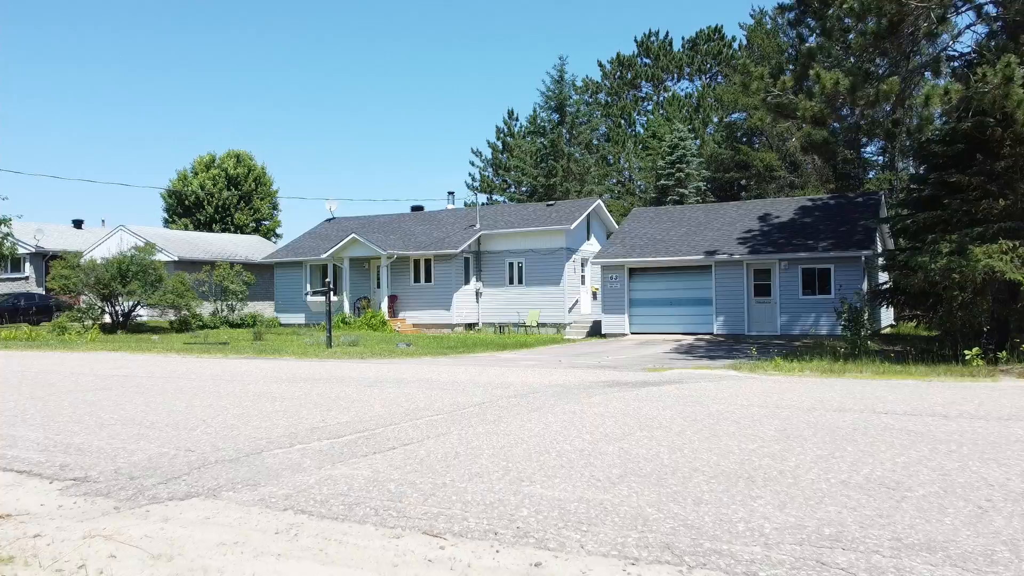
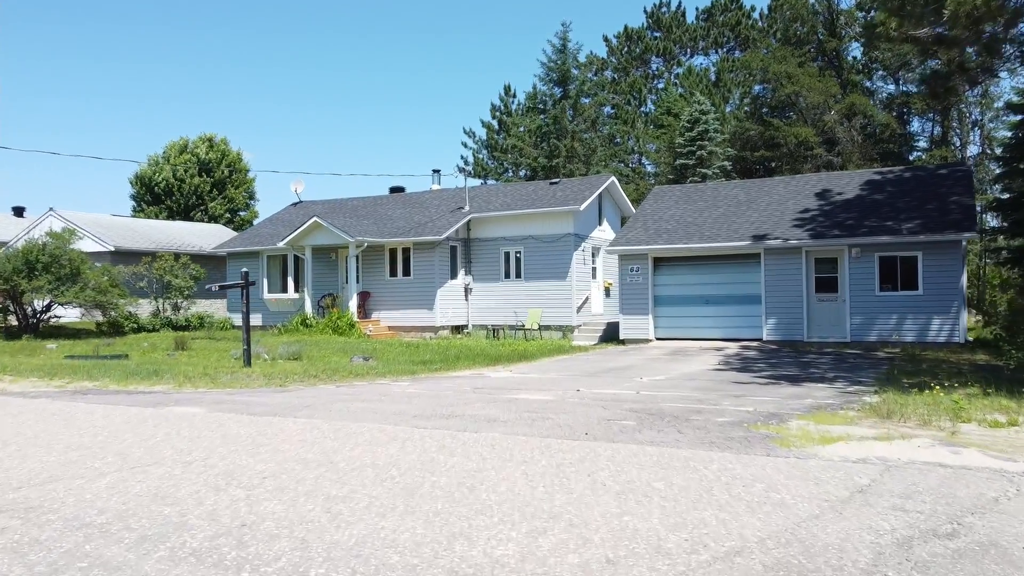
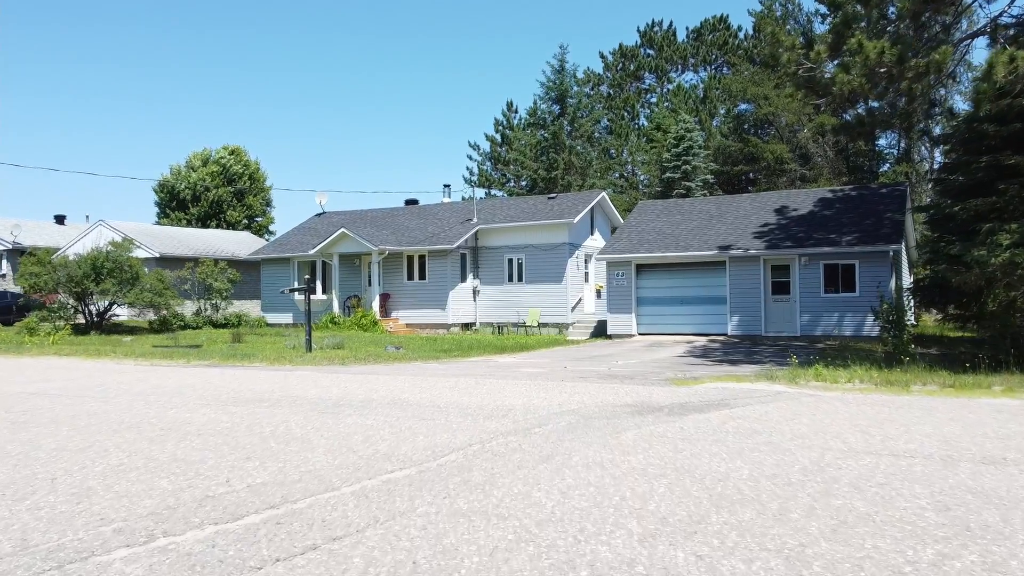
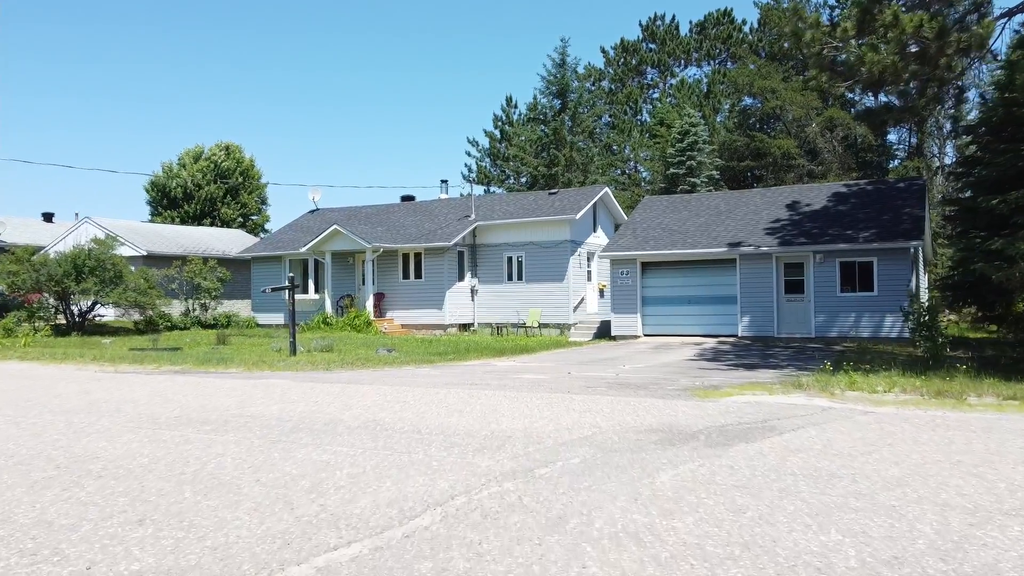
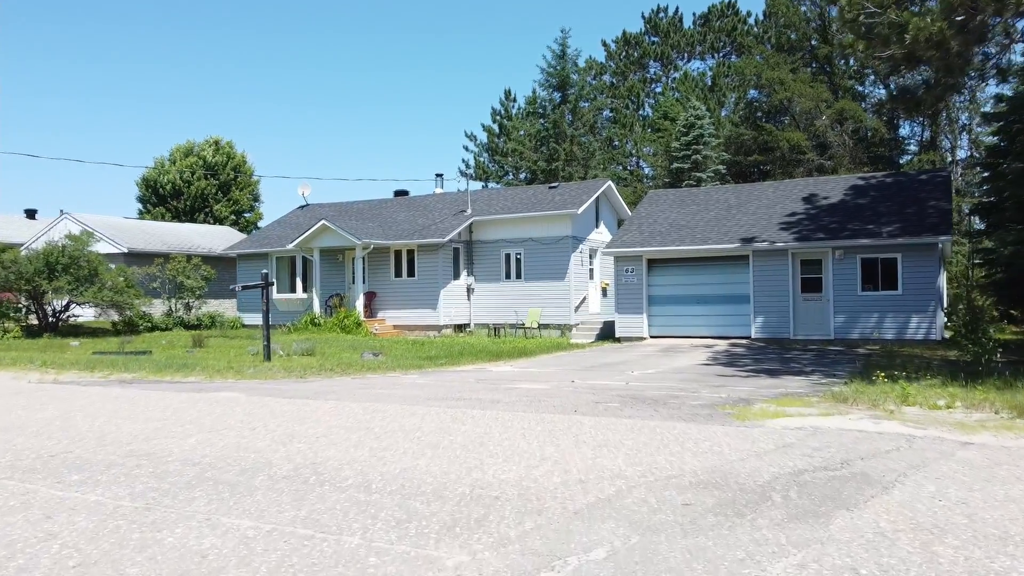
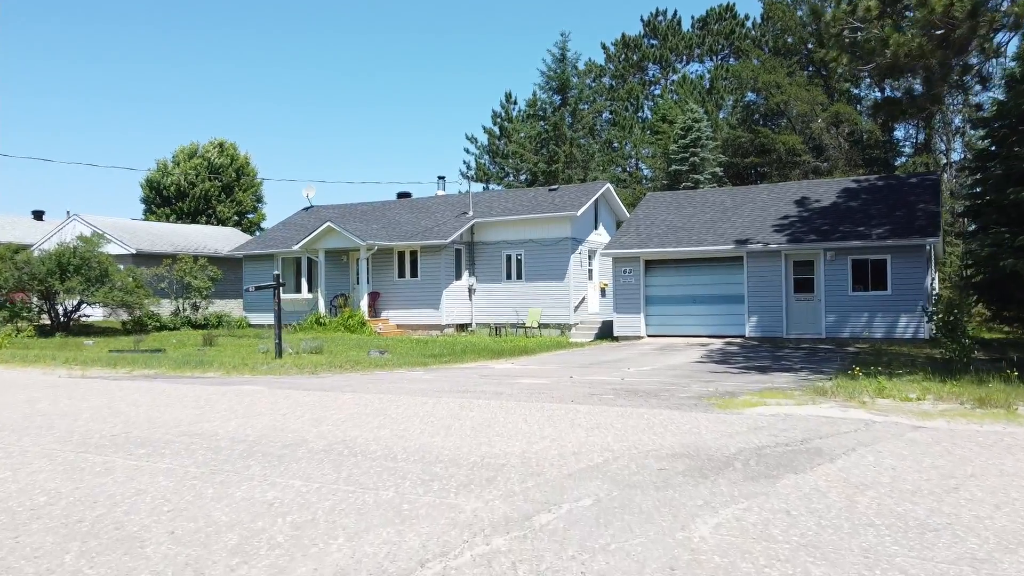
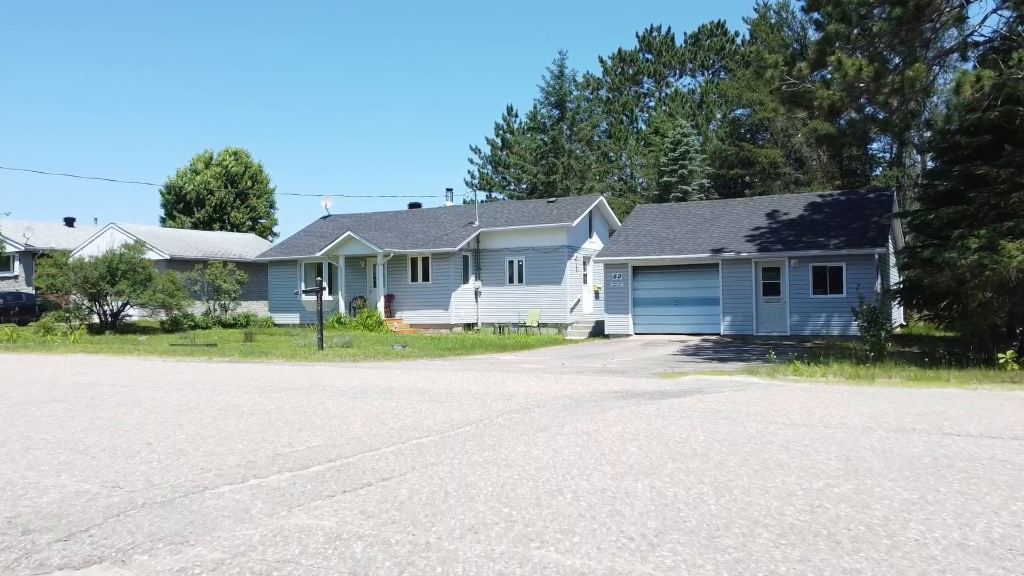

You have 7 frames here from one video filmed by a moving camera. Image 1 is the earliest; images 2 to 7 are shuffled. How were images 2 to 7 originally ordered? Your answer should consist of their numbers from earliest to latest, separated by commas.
7, 3, 4, 6, 5, 2
